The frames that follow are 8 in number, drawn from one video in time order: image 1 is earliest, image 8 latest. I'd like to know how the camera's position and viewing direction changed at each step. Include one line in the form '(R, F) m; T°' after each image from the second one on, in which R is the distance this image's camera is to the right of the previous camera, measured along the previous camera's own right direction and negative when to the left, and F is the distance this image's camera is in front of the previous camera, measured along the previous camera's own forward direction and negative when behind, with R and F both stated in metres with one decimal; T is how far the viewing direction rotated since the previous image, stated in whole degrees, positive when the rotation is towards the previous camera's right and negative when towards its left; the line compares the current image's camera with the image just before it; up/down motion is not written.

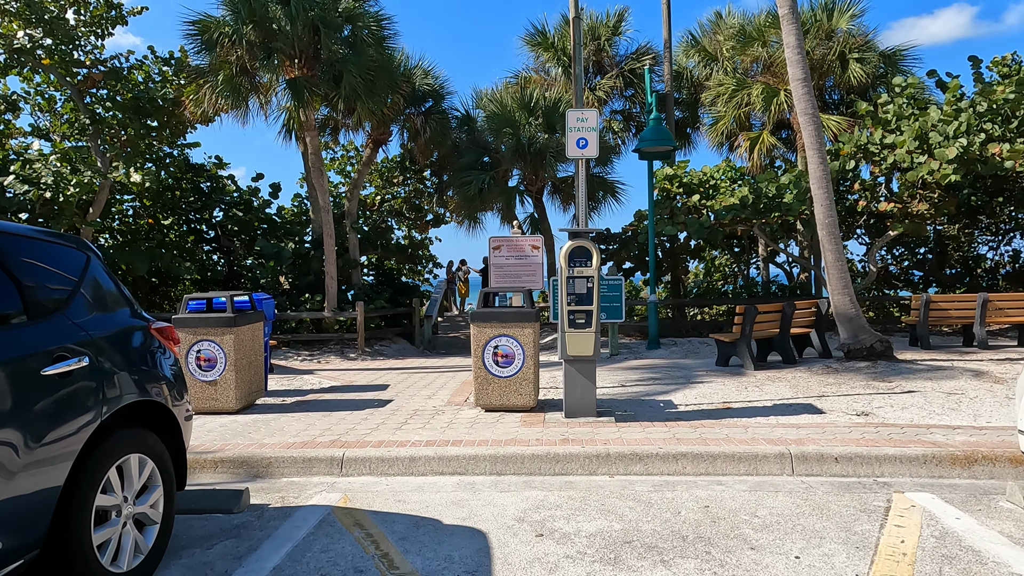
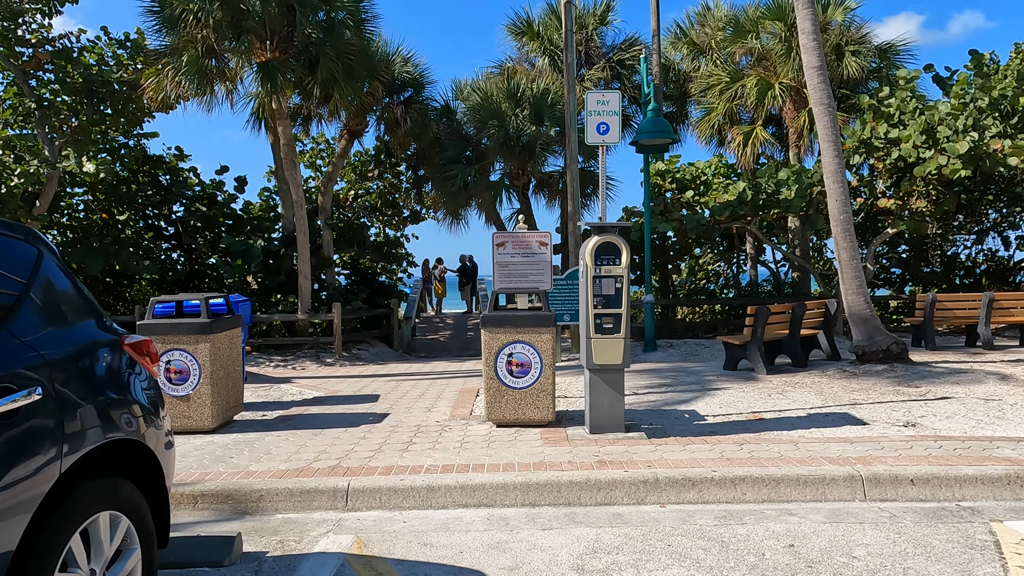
(-0.5, +0.7) m; +3°
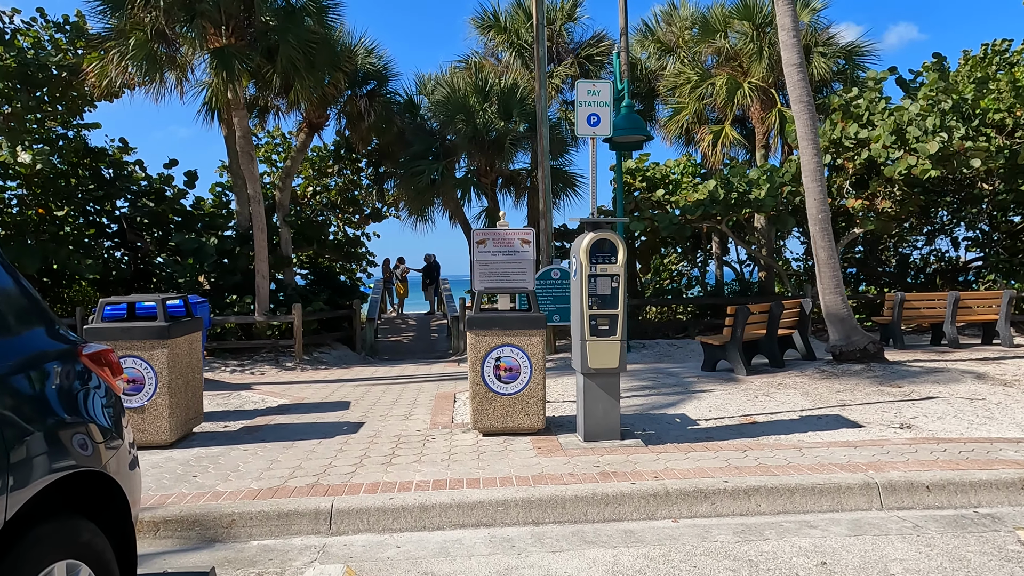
(-0.3, +0.4) m; +4°
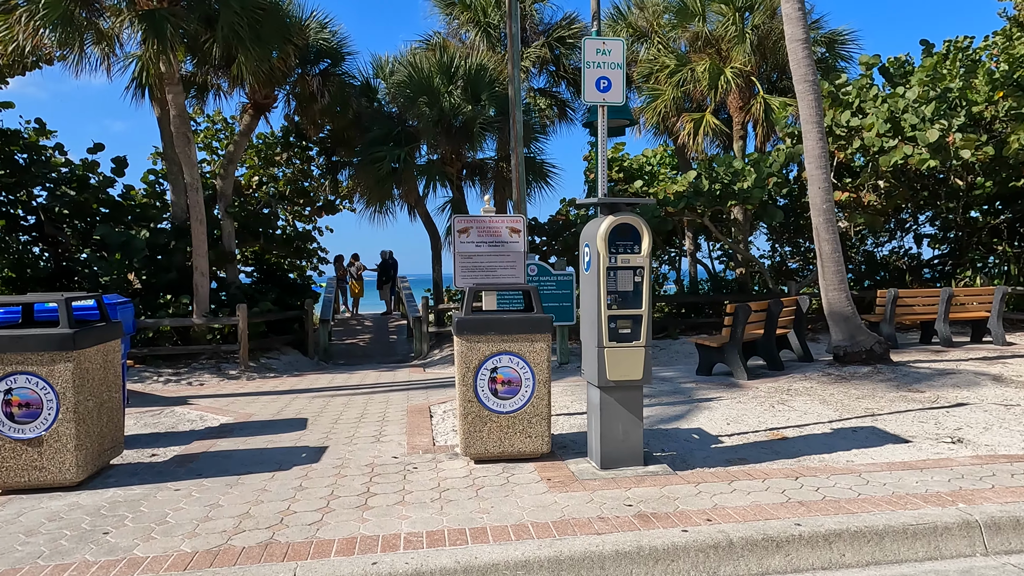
(-0.3, +1.0) m; +4°
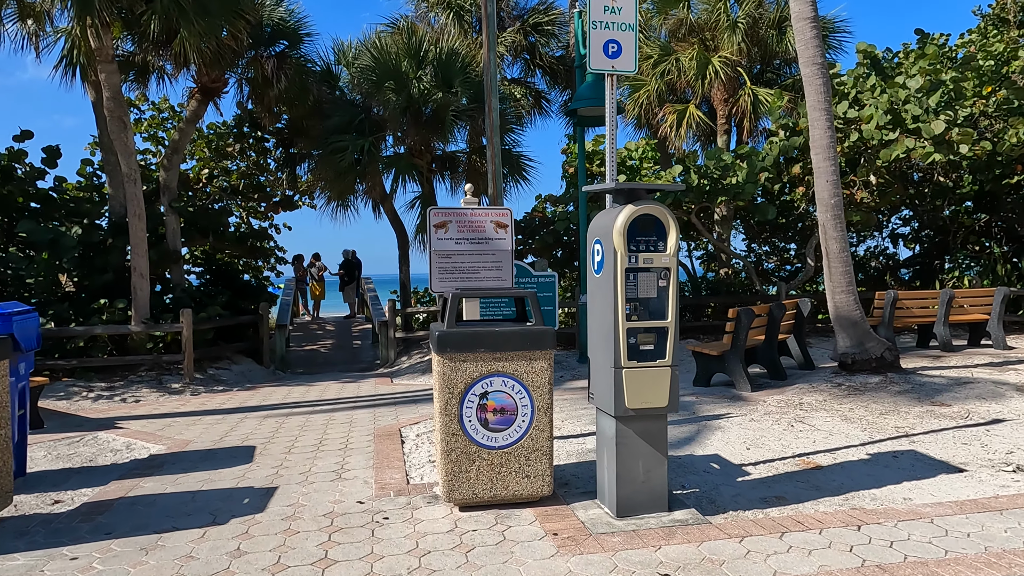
(-0.2, +0.9) m; +3°
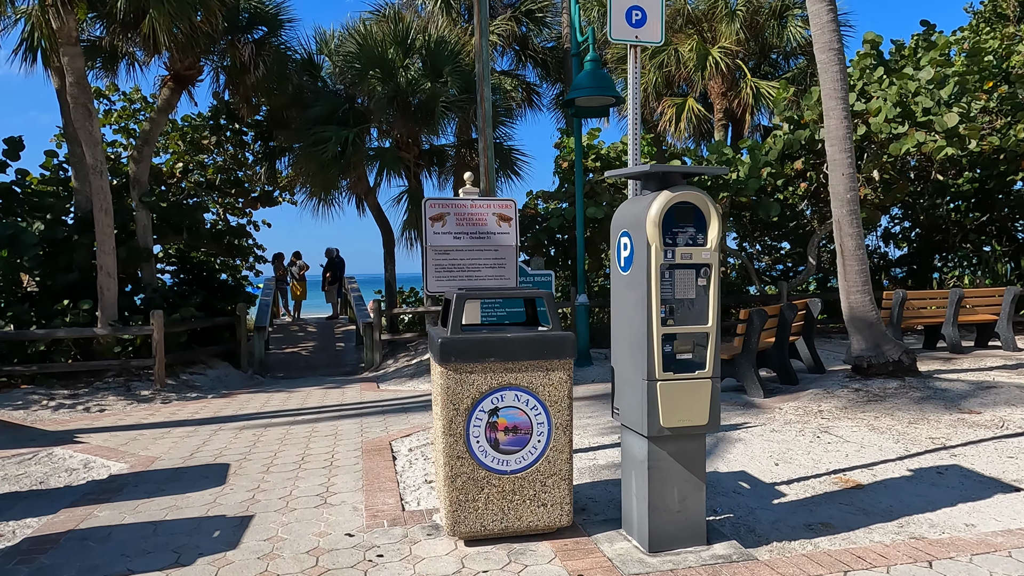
(-0.2, +0.5) m; +2°
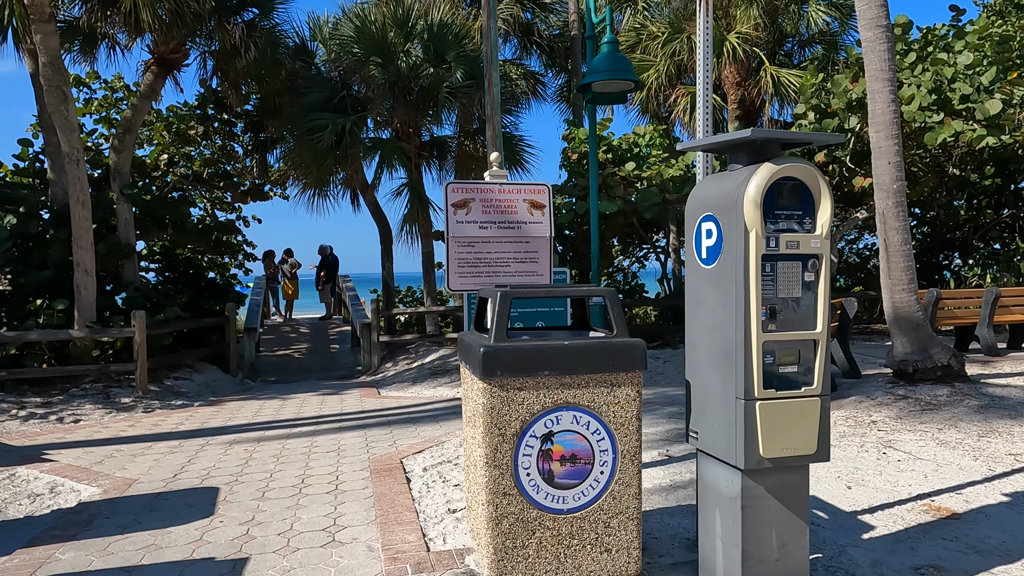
(-0.3, +0.6) m; +1°
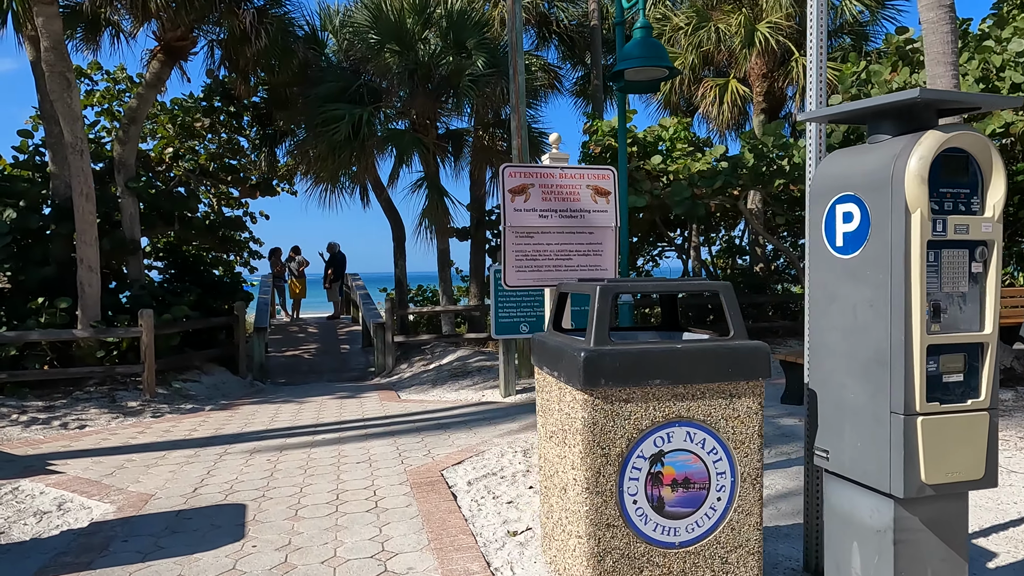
(-0.4, +0.4) m; 0°
